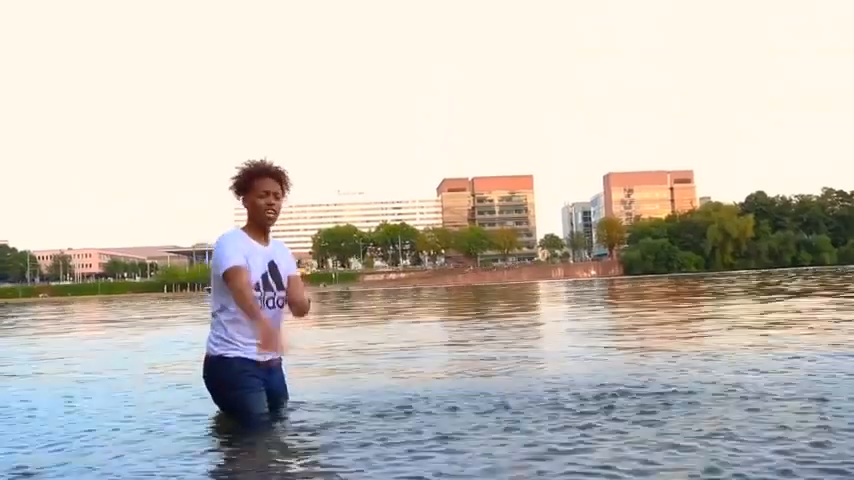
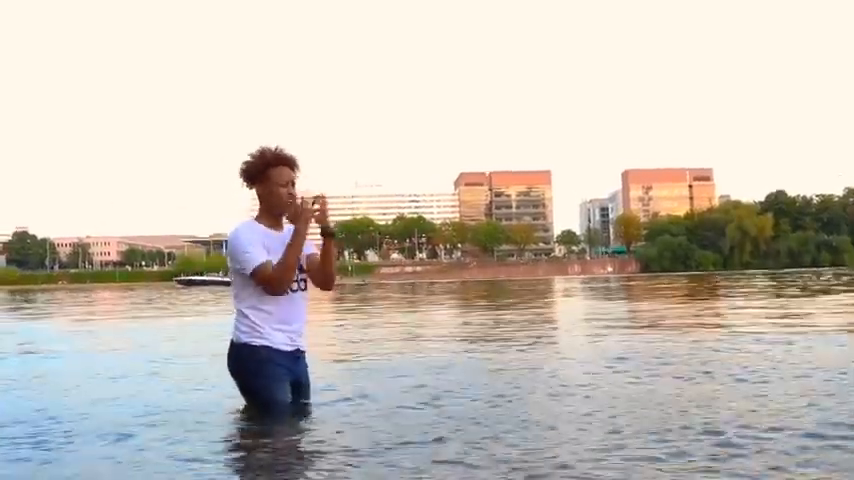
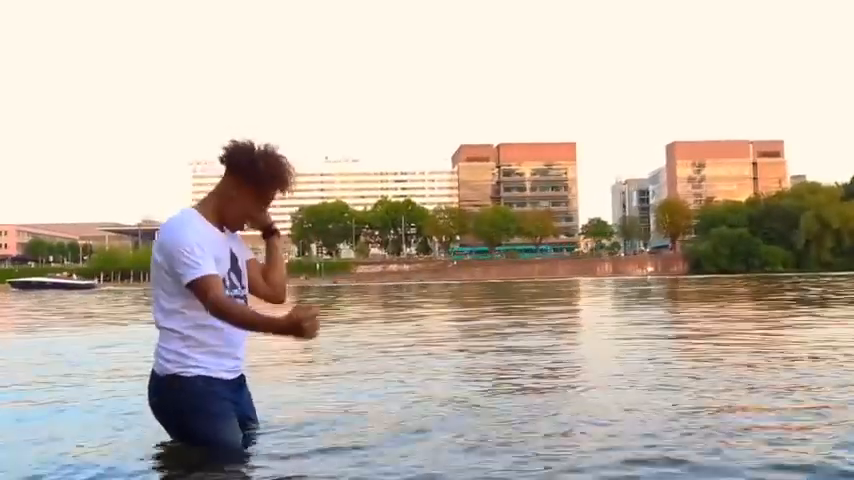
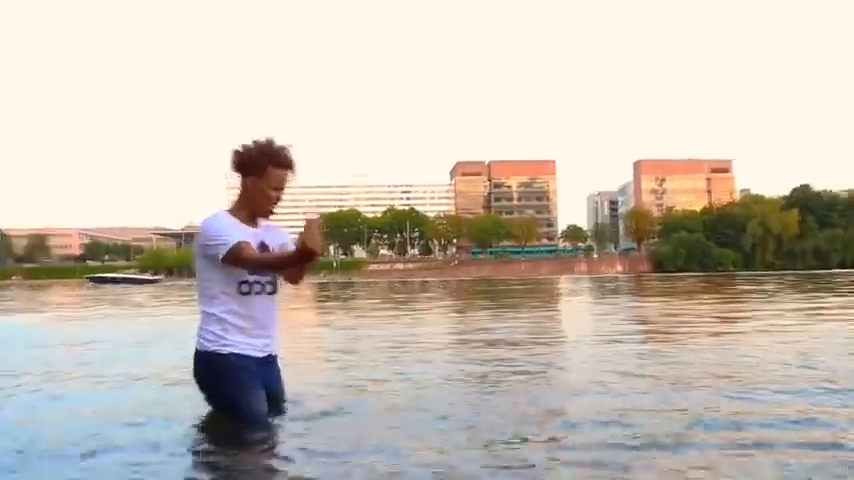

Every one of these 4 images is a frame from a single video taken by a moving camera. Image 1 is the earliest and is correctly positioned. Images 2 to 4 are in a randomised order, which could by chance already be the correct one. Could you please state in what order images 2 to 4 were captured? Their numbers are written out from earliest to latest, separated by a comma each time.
2, 4, 3
